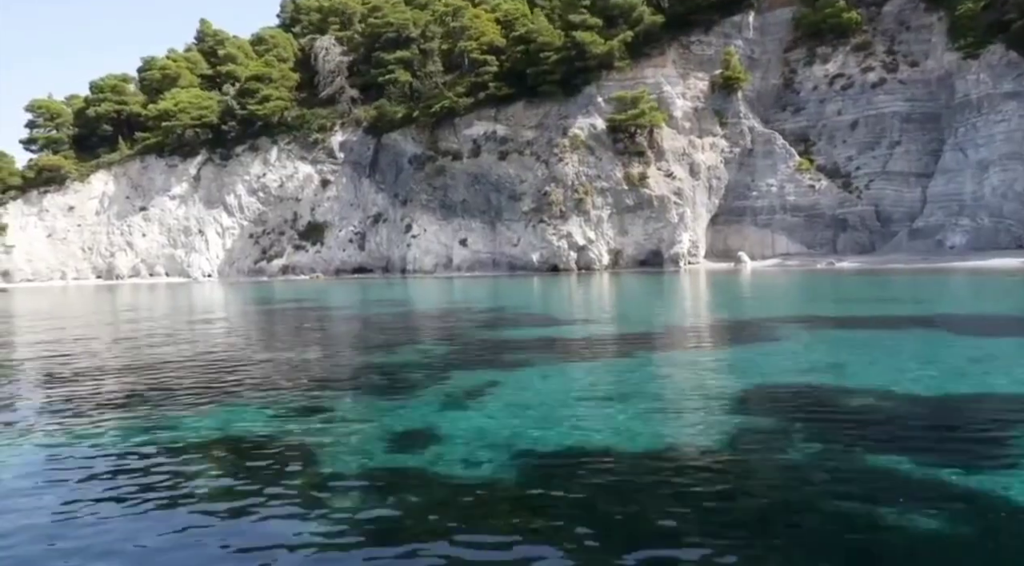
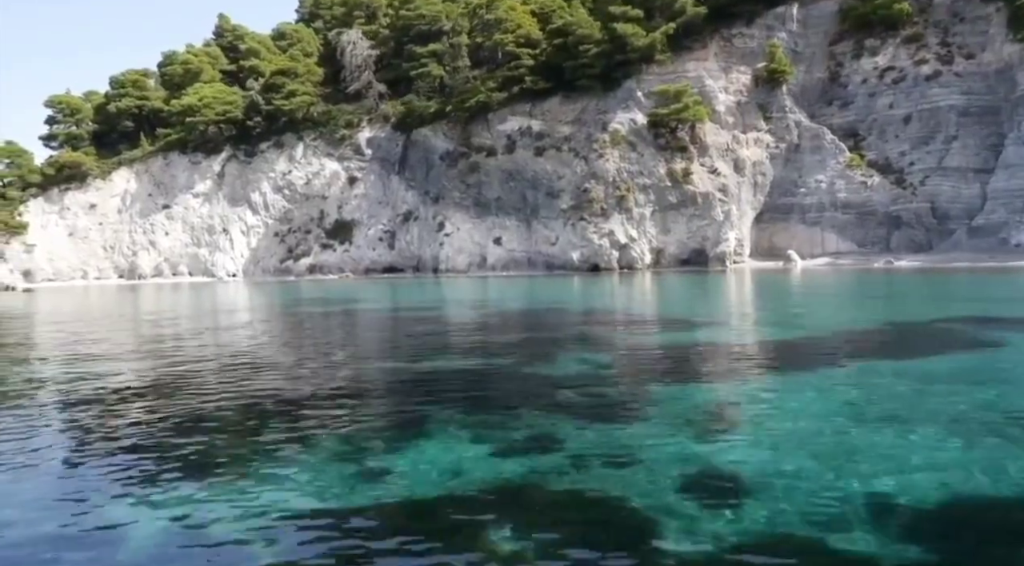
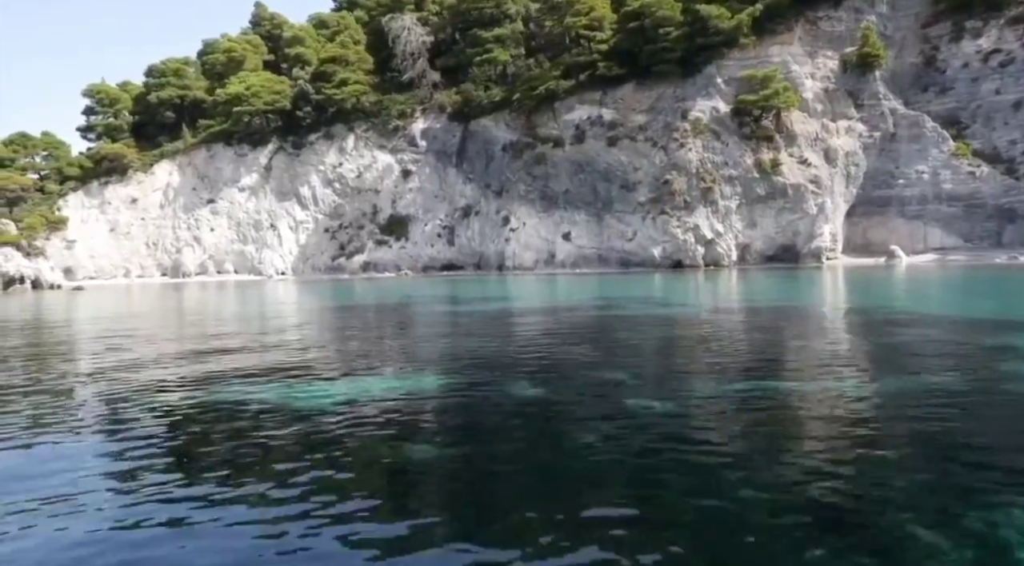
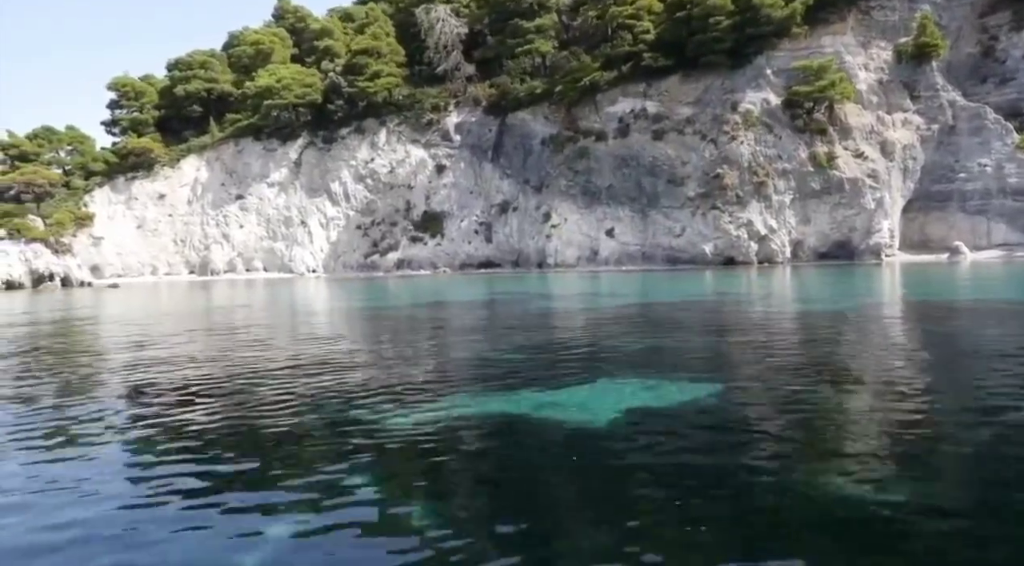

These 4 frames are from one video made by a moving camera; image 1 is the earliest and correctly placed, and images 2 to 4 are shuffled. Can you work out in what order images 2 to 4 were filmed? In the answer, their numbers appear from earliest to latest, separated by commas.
2, 3, 4
